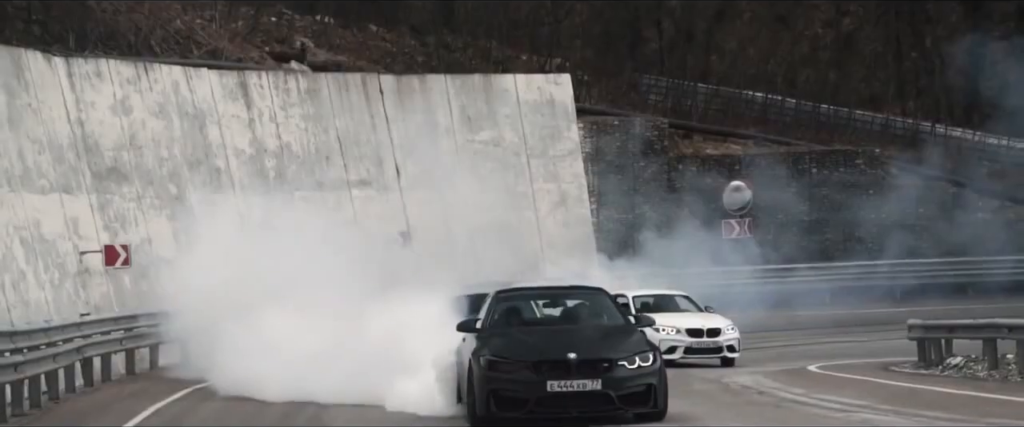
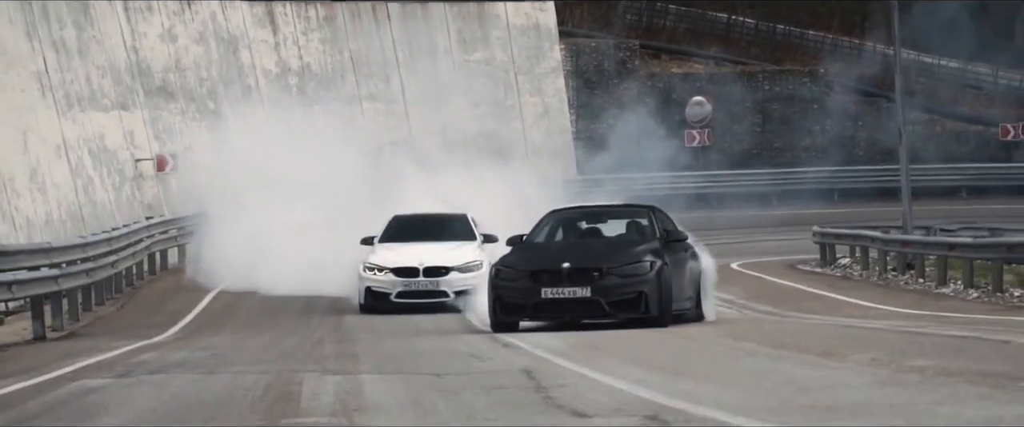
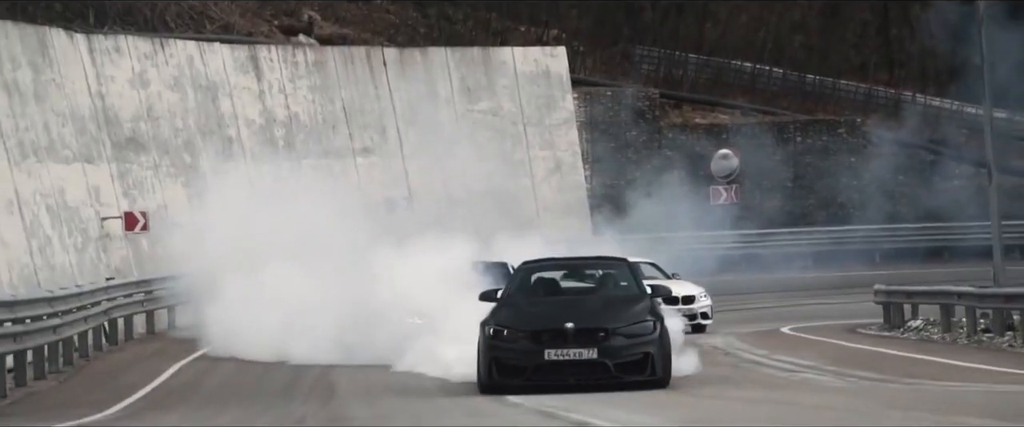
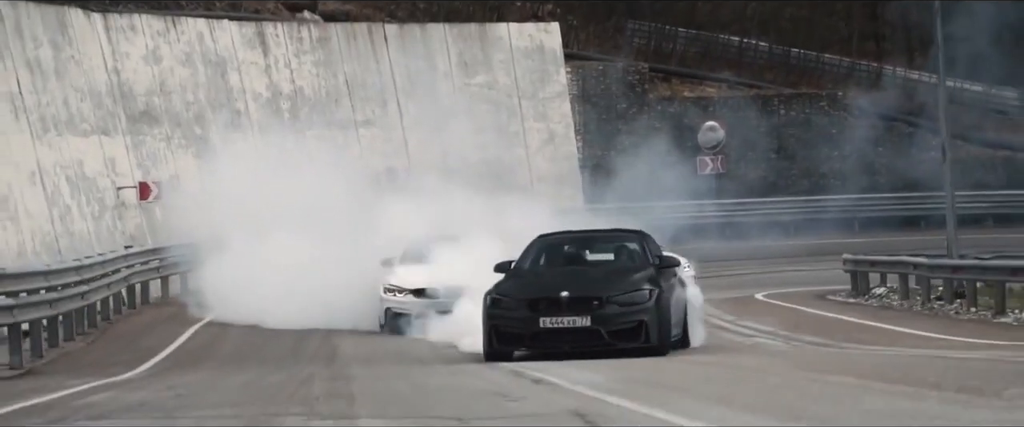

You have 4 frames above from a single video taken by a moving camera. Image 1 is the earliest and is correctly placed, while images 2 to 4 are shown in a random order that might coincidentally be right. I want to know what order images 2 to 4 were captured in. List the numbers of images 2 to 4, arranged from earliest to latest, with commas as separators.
3, 4, 2
